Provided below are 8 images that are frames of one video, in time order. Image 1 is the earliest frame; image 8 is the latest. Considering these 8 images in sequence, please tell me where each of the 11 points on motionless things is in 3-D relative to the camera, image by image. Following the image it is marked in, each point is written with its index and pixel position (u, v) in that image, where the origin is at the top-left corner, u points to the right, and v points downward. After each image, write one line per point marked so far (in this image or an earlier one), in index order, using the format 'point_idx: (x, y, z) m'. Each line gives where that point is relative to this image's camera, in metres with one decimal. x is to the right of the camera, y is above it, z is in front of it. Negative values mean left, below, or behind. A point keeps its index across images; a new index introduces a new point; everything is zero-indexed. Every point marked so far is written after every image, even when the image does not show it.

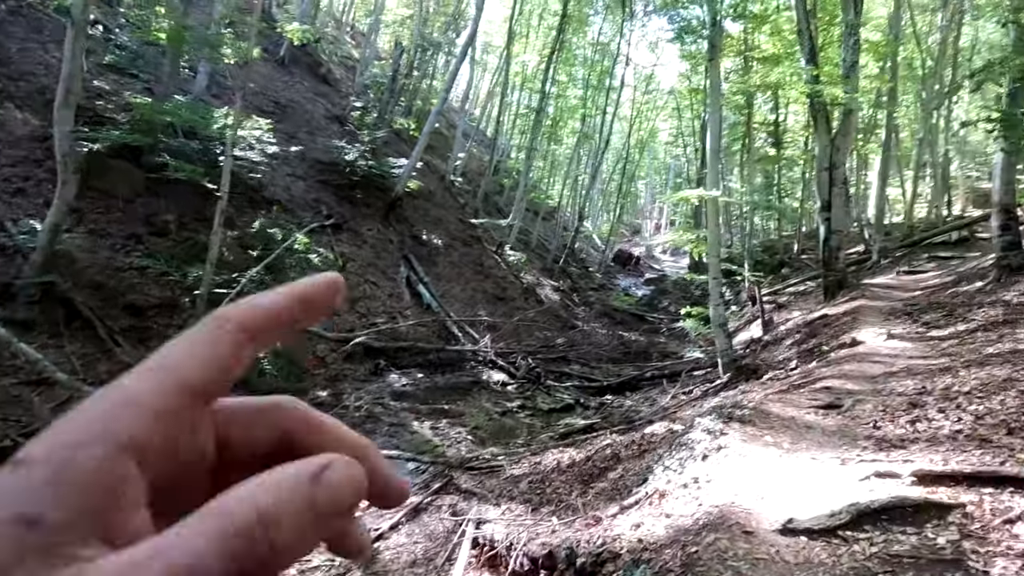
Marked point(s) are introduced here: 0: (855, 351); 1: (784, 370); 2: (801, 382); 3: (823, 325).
0: (+5.6, -1.0, +8.7) m
1: (+5.0, -1.5, +9.8) m
2: (+4.3, -1.4, +7.8) m
3: (+6.7, -0.8, +11.6) m
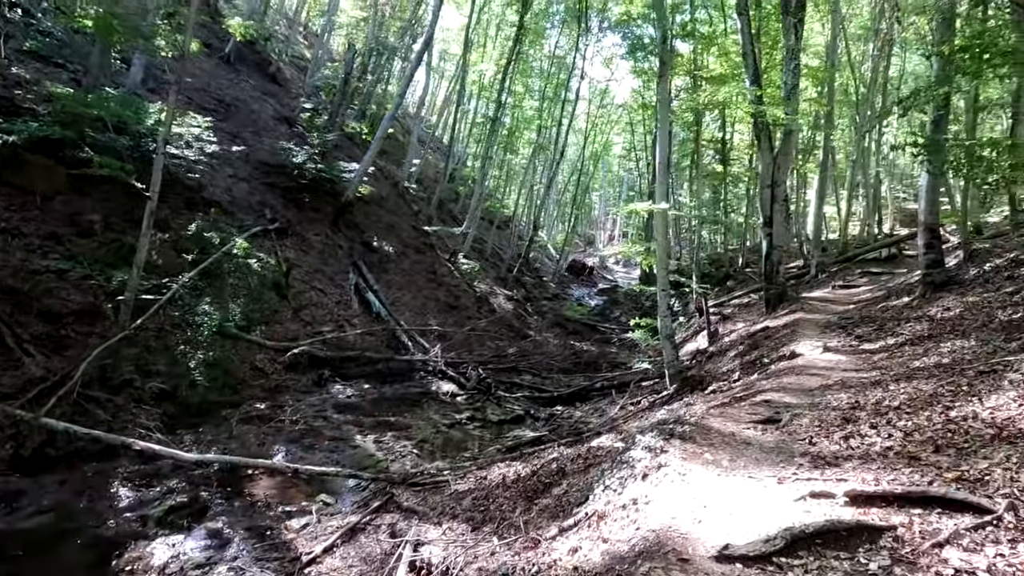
0: (+4.7, -1.3, +9.0) m
1: (+4.0, -1.8, +10.0) m
2: (+3.5, -1.6, +8.0) m
3: (+5.6, -1.1, +11.9) m
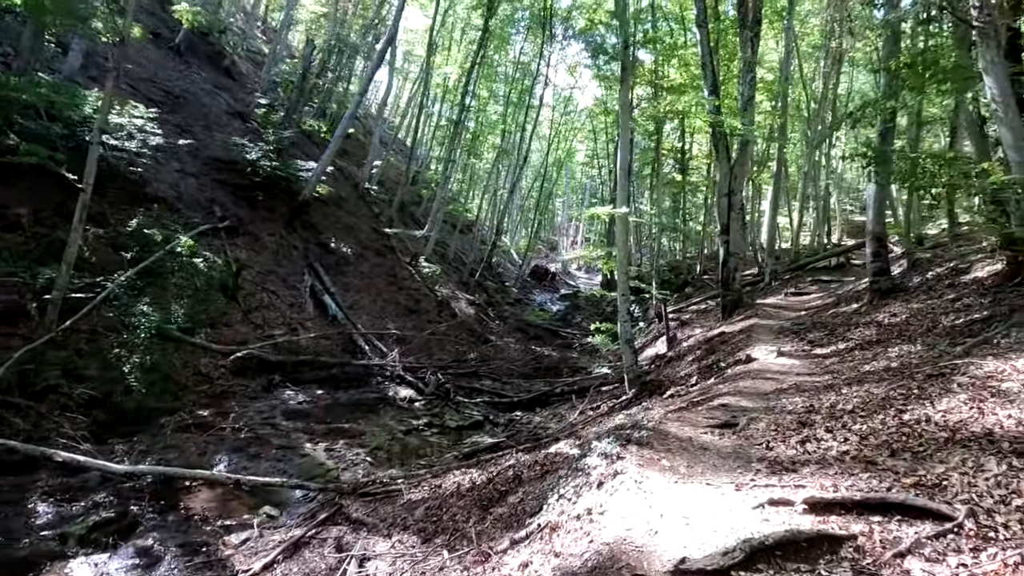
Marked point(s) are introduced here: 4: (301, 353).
0: (+4.0, -1.4, +9.1) m
1: (+3.3, -1.9, +10.0) m
2: (+2.8, -1.7, +8.0) m
3: (+4.7, -1.2, +12.1) m
4: (-5.8, -1.8, +14.8) m
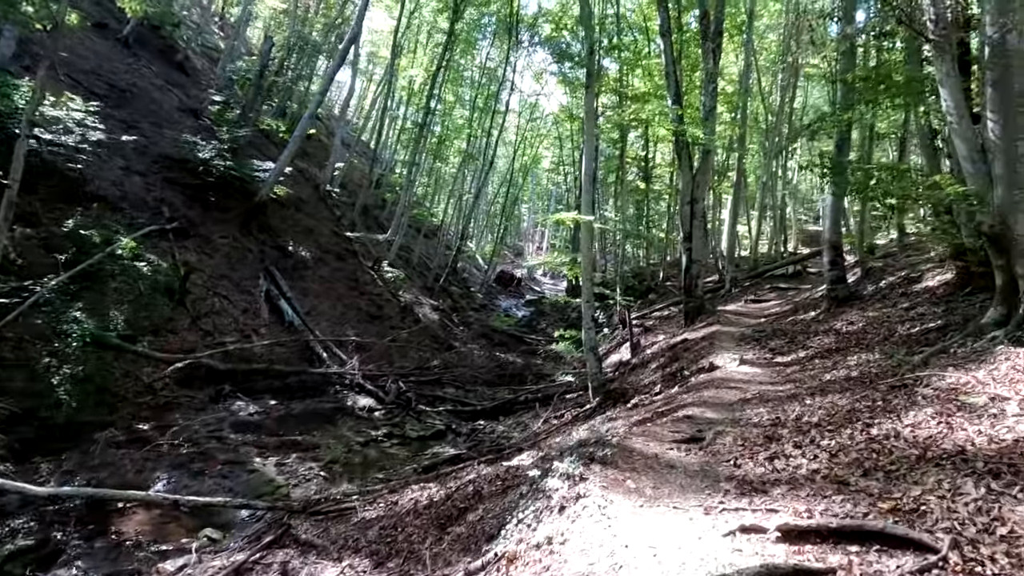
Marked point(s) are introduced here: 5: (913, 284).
0: (+3.4, -1.5, +9.0) m
1: (+2.6, -2.0, +9.9) m
2: (+2.3, -1.8, +7.9) m
3: (+3.9, -1.4, +12.1) m
4: (-6.8, -2.0, +14.1) m
5: (+8.2, +0.1, +10.8) m
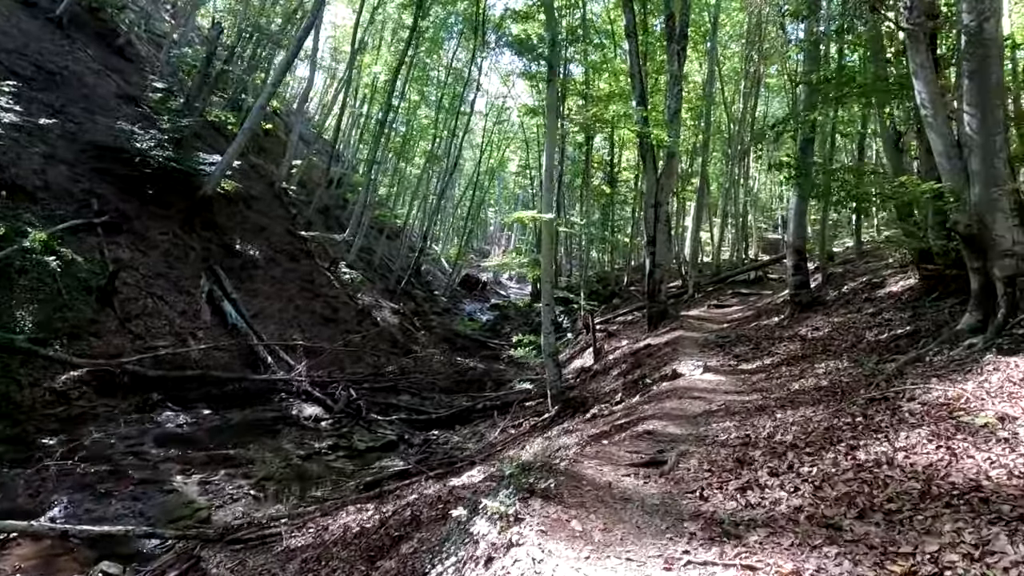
0: (+2.6, -1.5, +8.6) m
1: (+1.7, -2.1, +9.4) m
2: (+1.6, -1.9, +7.4) m
3: (+3.0, -1.5, +11.7) m
4: (-7.9, -2.0, +13.0) m
5: (+7.3, 0.0, +10.7) m
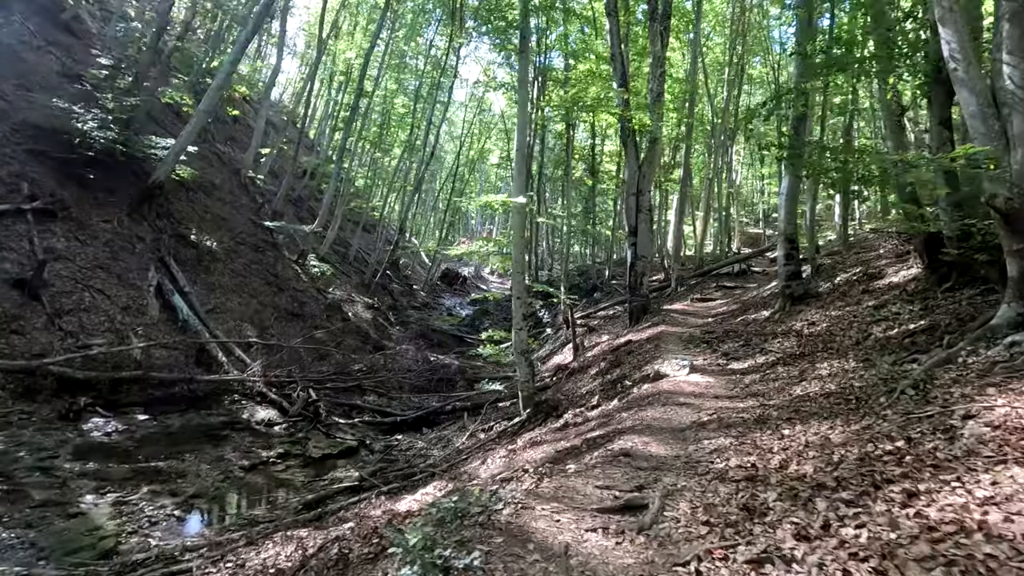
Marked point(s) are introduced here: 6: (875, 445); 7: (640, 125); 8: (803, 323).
0: (+2.1, -1.4, +7.7) m
1: (+1.2, -1.9, +8.5) m
2: (+1.1, -1.7, +6.5) m
3: (+2.3, -1.3, +10.8) m
4: (-8.5, -1.8, +11.8) m
5: (+6.7, +0.1, +9.9) m
6: (+3.1, -1.2, +5.0) m
7: (+3.7, +4.6, +15.2) m
8: (+4.9, -0.6, +9.0) m
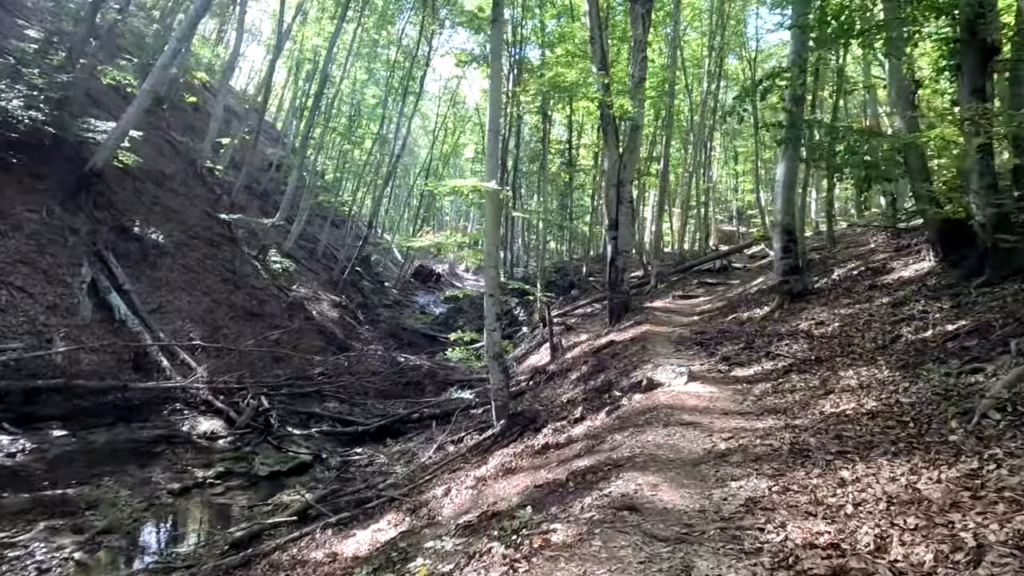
0: (+1.7, -1.3, +6.8) m
1: (+0.8, -1.9, +7.5) m
2: (+0.8, -1.7, +5.5) m
3: (+1.8, -1.2, +9.9) m
4: (-9.1, -1.7, +10.4) m
5: (+6.2, +0.2, +9.2) m
6: (+2.8, -1.2, +4.1) m
7: (+3.0, +4.7, +14.3) m
8: (+4.5, -0.5, +8.2) m
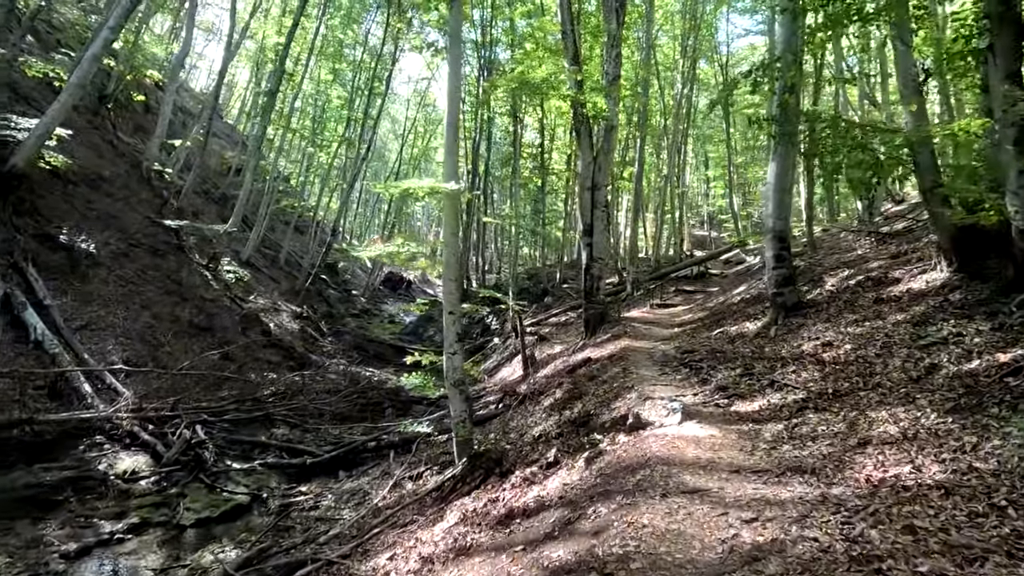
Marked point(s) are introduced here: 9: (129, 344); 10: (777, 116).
0: (+1.3, -1.5, +5.7) m
1: (+0.3, -2.1, +6.5) m
2: (+0.4, -1.9, +4.4) m
3: (+1.3, -1.5, +8.8) m
4: (-9.7, -2.0, +8.8) m
5: (+5.7, 0.0, +8.4) m
6: (+2.6, -1.3, +3.1) m
7: (+2.1, +4.5, +13.4) m
8: (+4.0, -0.7, +7.3) m
9: (-10.1, -1.4, +13.9) m
10: (+4.0, +2.6, +8.1) m
